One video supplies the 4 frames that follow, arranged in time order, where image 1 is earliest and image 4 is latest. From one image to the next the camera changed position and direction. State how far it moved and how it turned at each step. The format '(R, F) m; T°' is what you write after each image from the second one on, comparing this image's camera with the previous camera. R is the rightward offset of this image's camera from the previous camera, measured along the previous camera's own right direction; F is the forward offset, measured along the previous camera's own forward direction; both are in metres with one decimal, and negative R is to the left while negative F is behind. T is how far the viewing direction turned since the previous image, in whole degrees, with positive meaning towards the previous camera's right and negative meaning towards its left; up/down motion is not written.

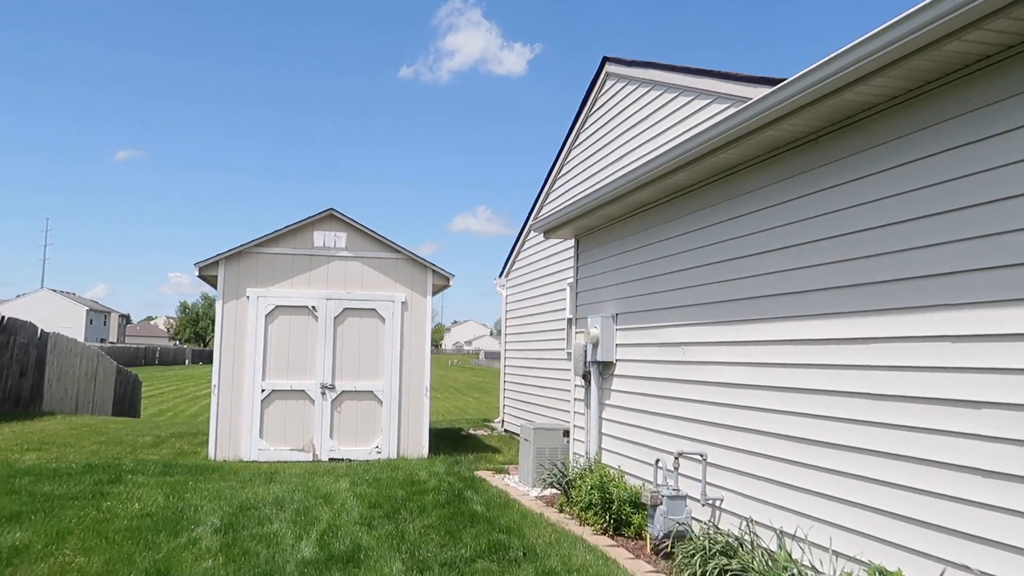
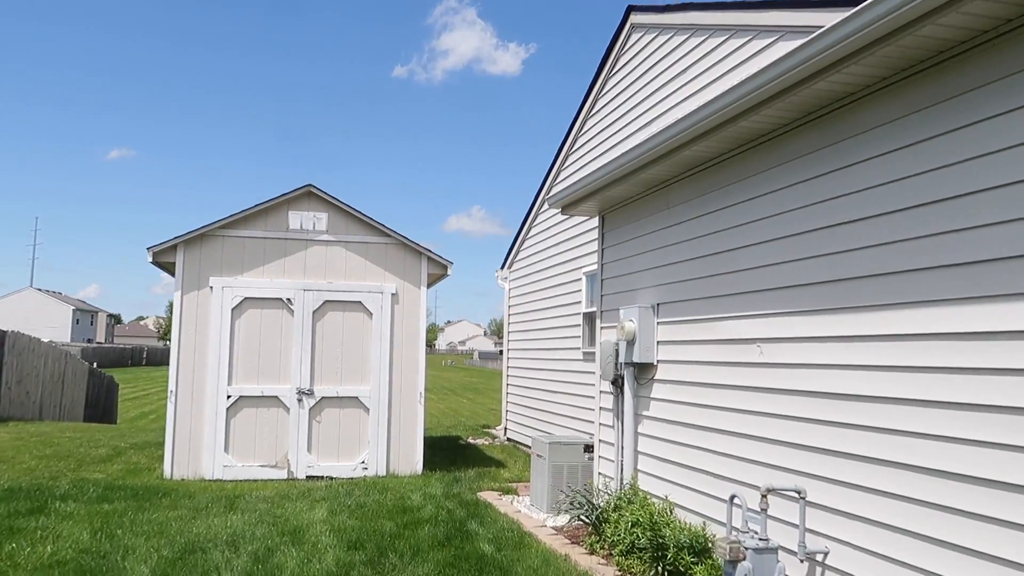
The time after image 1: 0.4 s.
(-0.1, +1.1) m; 0°
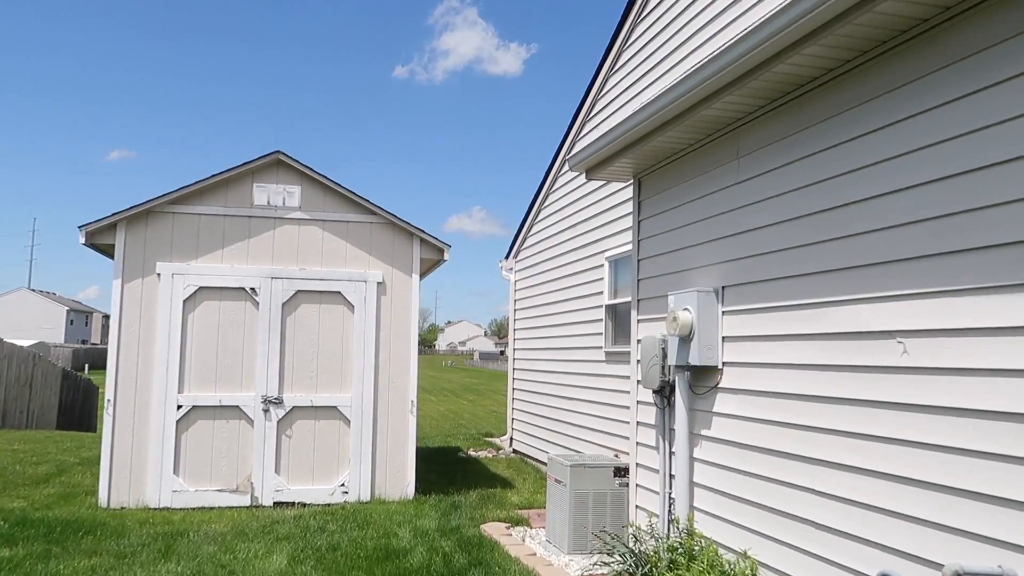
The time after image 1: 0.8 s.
(-0.1, +1.2) m; 0°
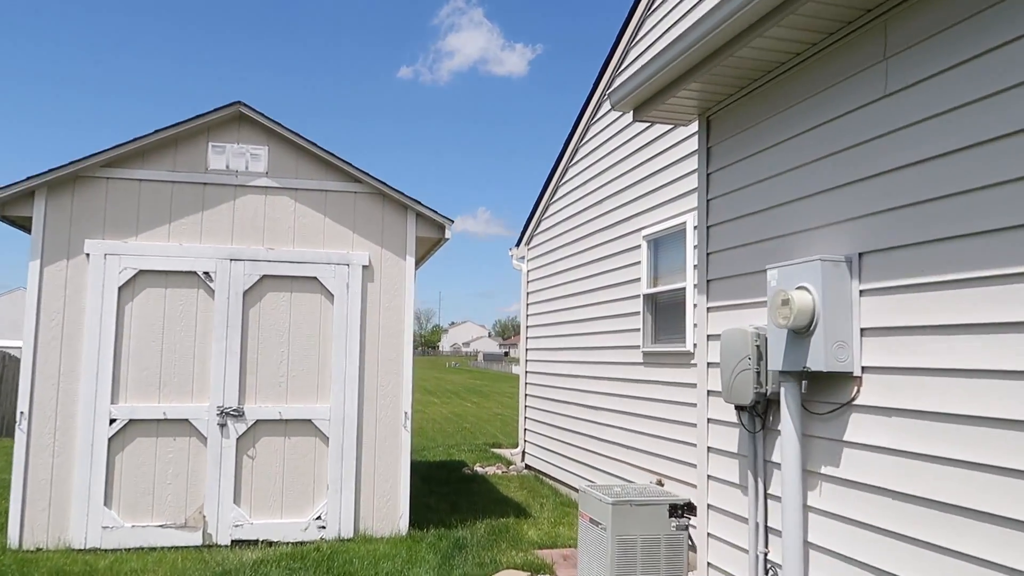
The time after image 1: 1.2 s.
(-0.1, +1.1) m; 0°
